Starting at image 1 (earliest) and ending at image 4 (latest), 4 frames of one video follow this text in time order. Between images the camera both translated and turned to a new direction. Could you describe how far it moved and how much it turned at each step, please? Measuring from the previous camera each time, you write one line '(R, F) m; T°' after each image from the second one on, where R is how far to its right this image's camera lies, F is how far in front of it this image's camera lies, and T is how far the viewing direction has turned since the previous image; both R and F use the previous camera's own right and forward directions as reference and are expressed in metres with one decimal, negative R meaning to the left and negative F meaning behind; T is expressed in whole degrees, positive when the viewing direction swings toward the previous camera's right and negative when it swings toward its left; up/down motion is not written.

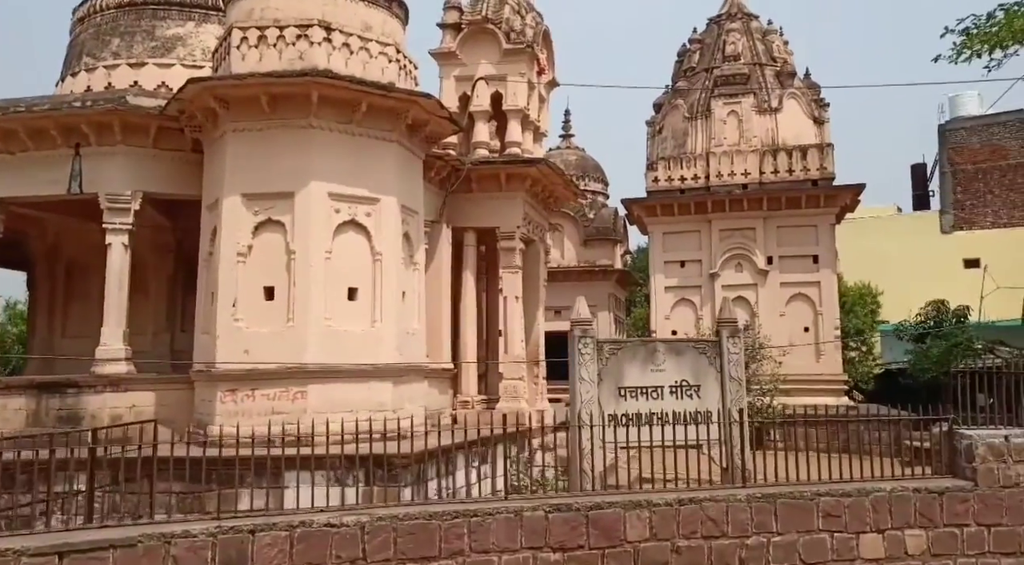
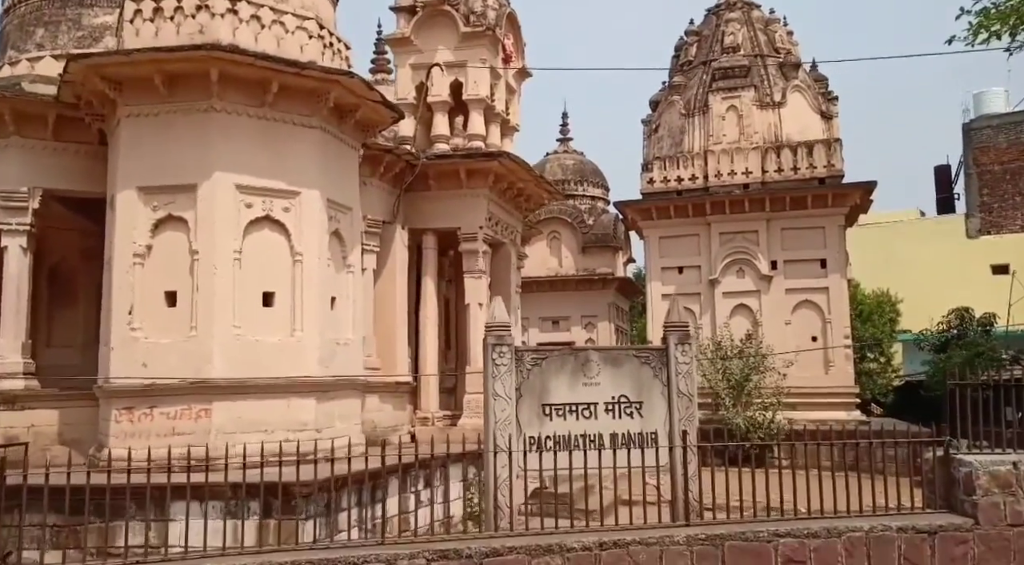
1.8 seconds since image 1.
(+1.0, +1.5) m; -2°
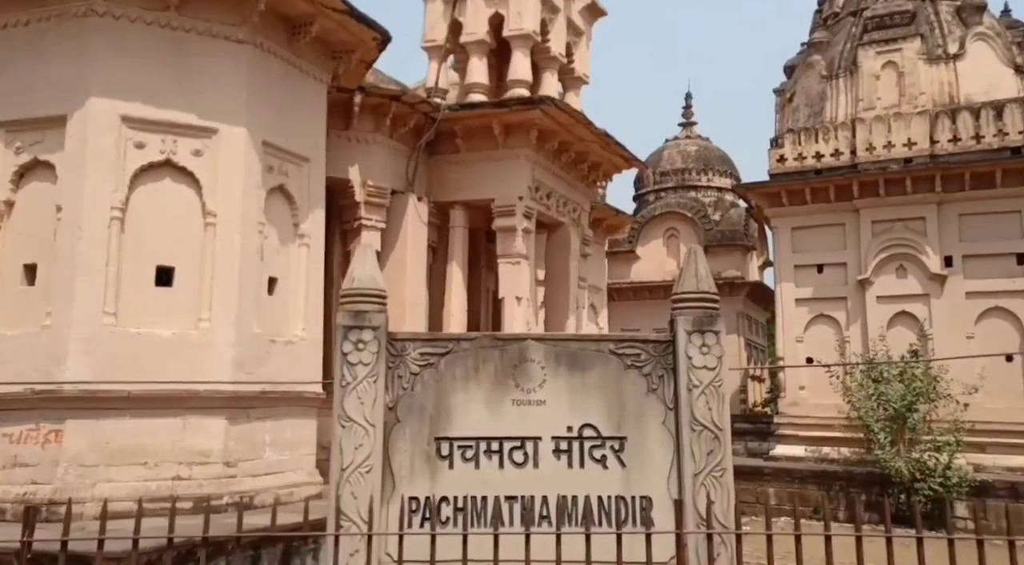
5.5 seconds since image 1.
(+1.3, +3.5) m; -10°
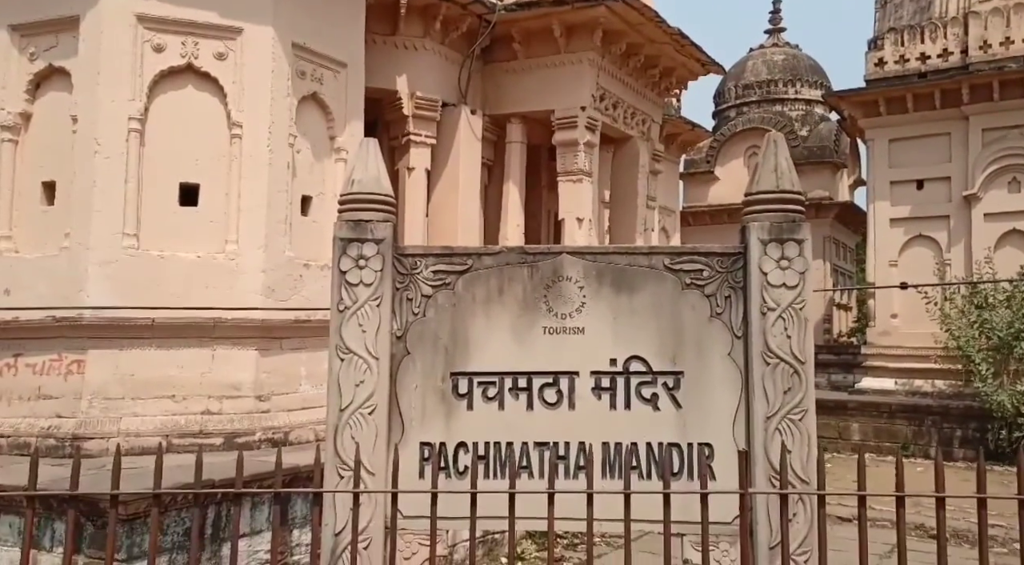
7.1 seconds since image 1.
(+0.2, +0.8) m; -5°
